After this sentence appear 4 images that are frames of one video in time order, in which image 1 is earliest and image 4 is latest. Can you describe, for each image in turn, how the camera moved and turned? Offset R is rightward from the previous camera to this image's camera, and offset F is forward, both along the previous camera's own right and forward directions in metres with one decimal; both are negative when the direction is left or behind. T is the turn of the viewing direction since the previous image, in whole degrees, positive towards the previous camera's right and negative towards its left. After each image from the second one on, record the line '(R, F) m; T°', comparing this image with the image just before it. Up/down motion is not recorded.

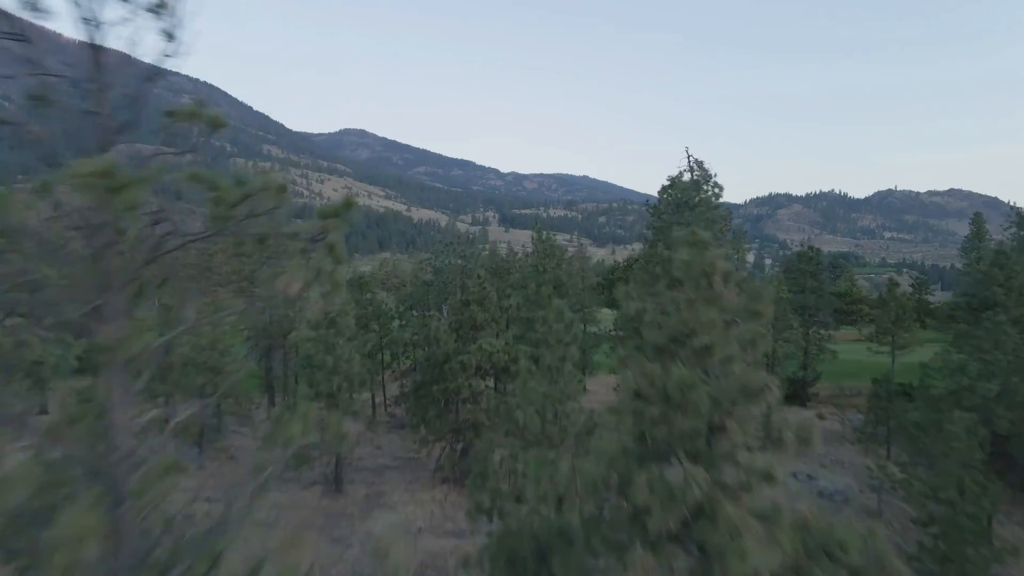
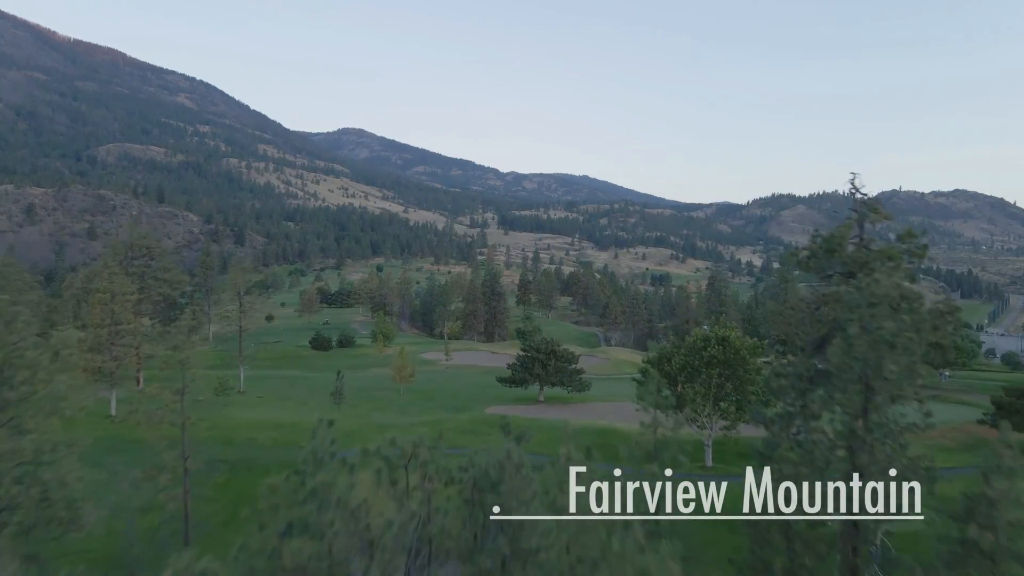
(0.0, +11.8) m; 0°
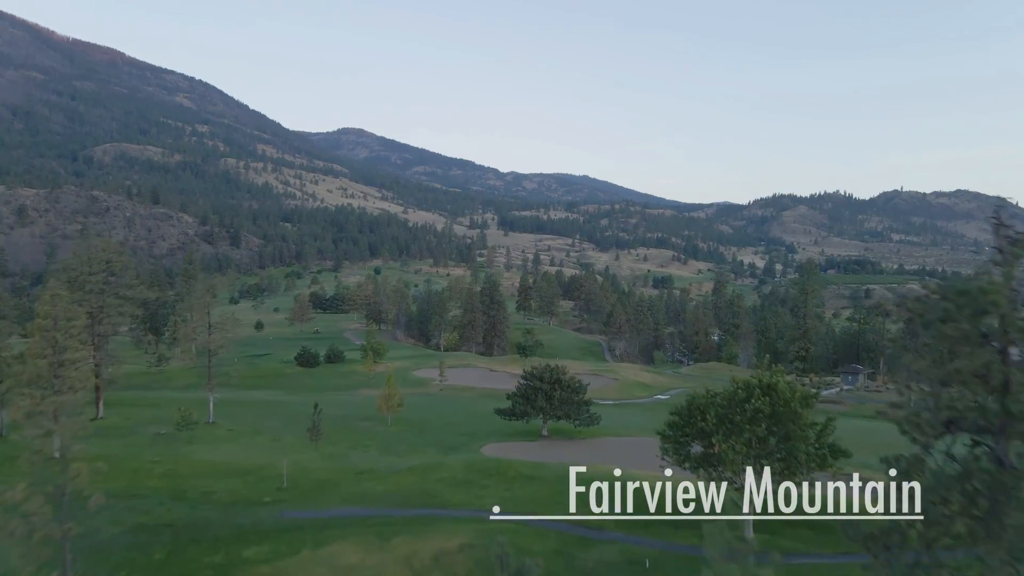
(0.0, +3.6) m; 0°
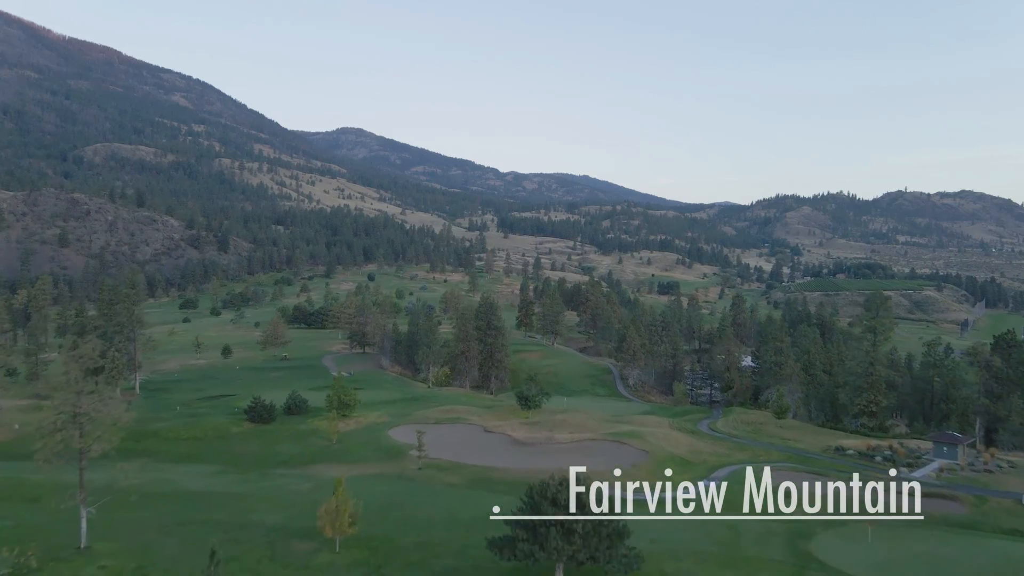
(0.0, +9.5) m; 0°
